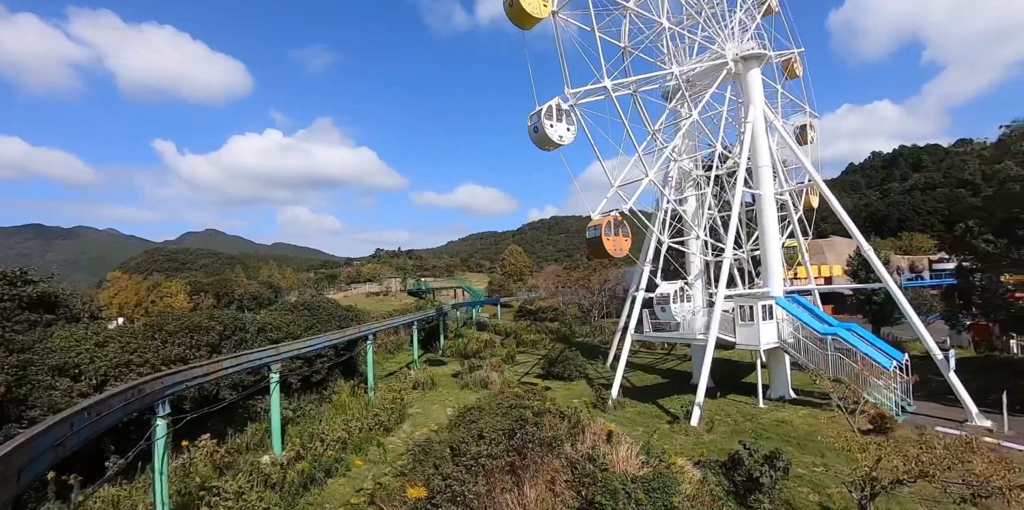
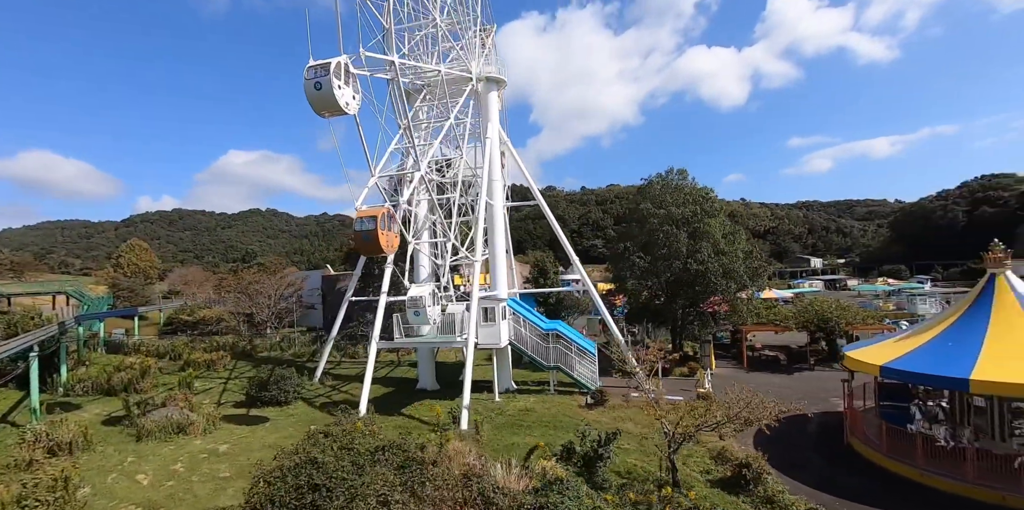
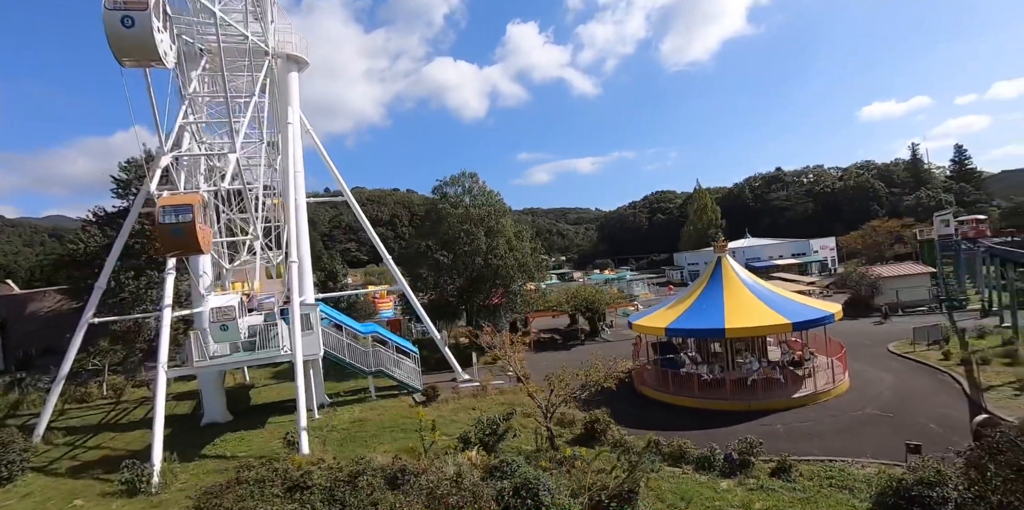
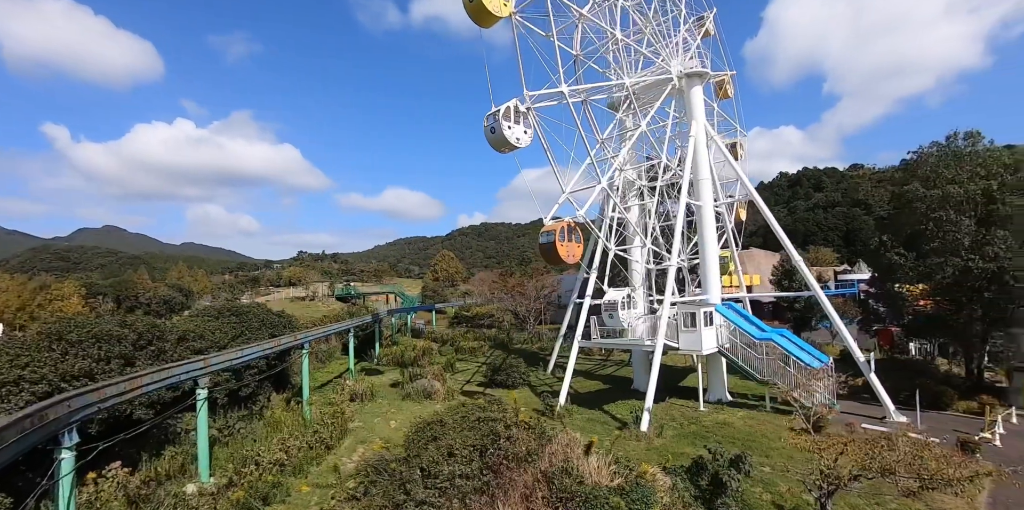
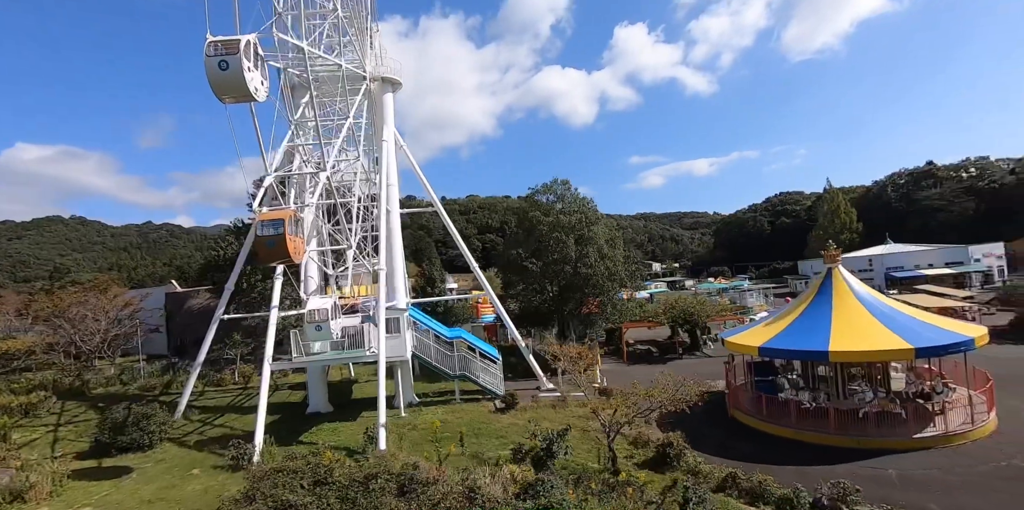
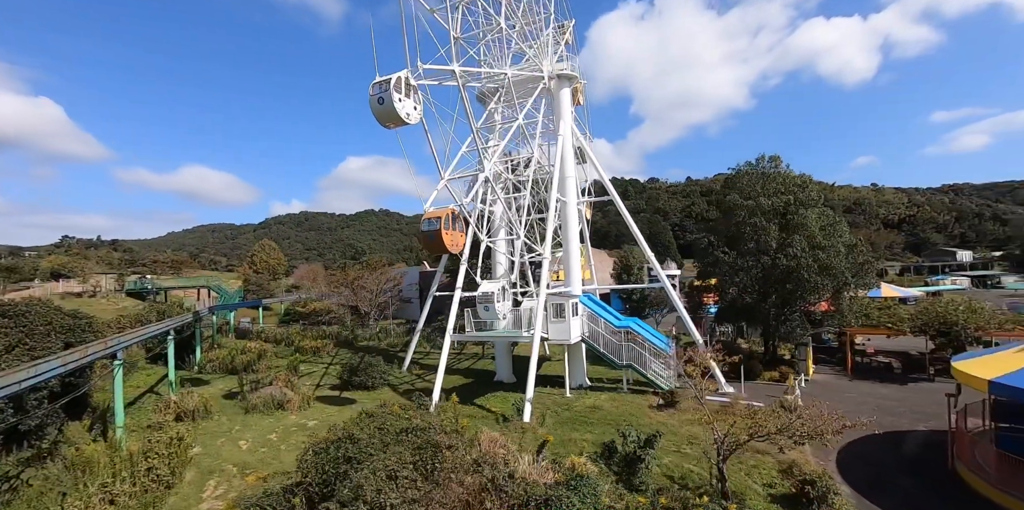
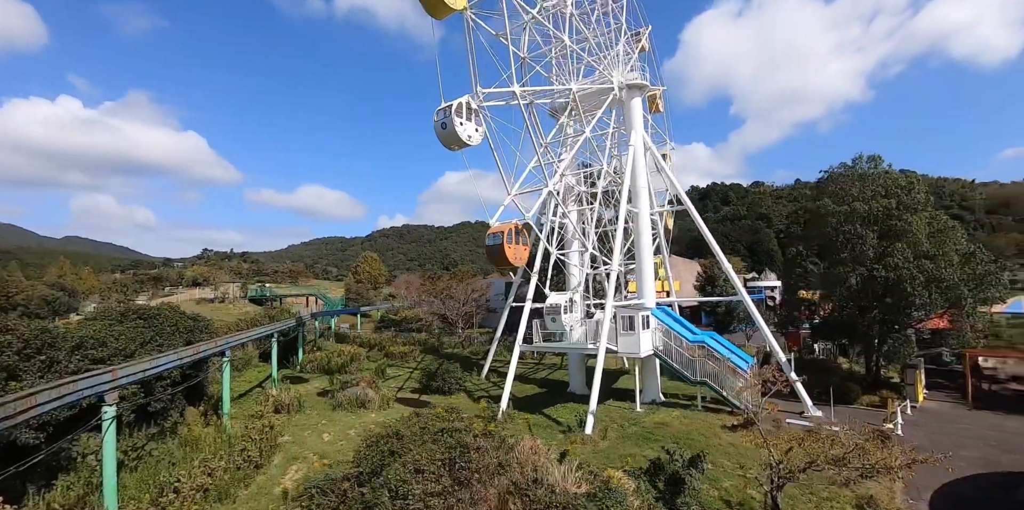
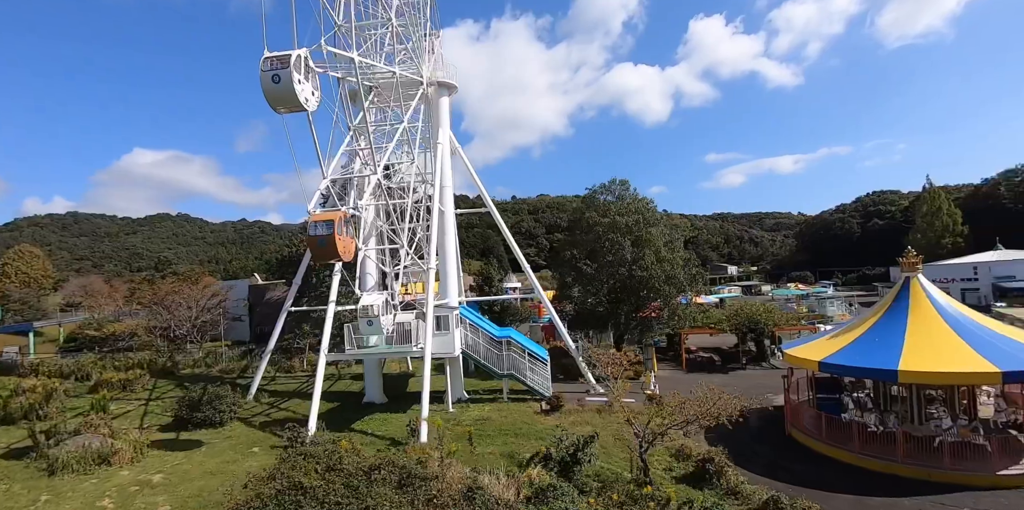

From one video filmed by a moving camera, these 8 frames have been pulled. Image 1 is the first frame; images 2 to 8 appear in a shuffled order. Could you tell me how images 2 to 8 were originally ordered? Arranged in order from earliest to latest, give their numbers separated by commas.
4, 7, 6, 2, 8, 5, 3
